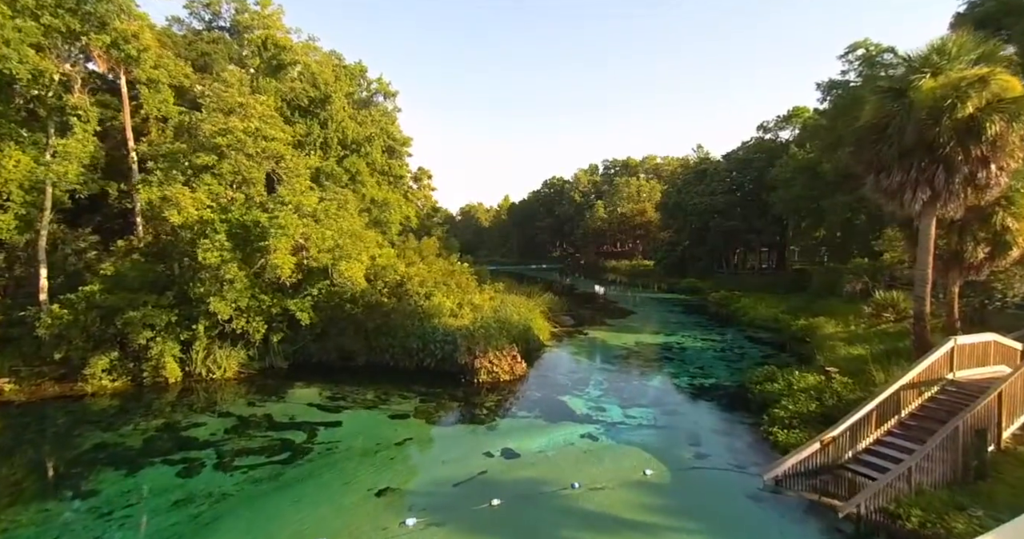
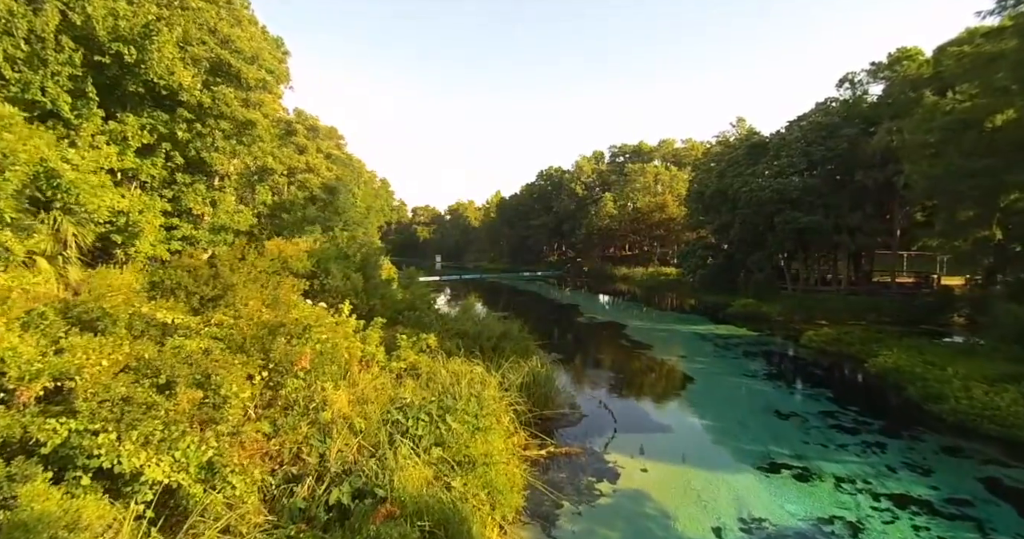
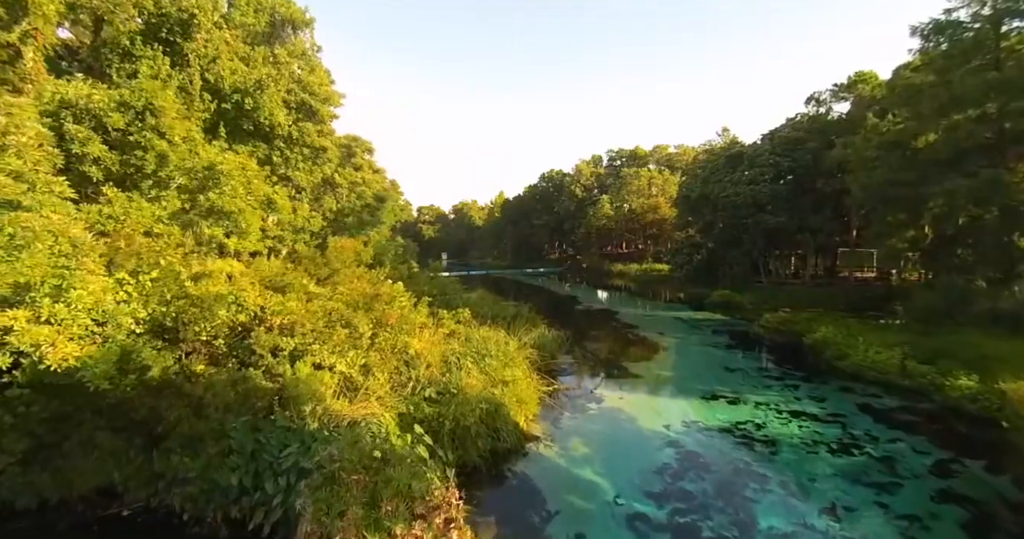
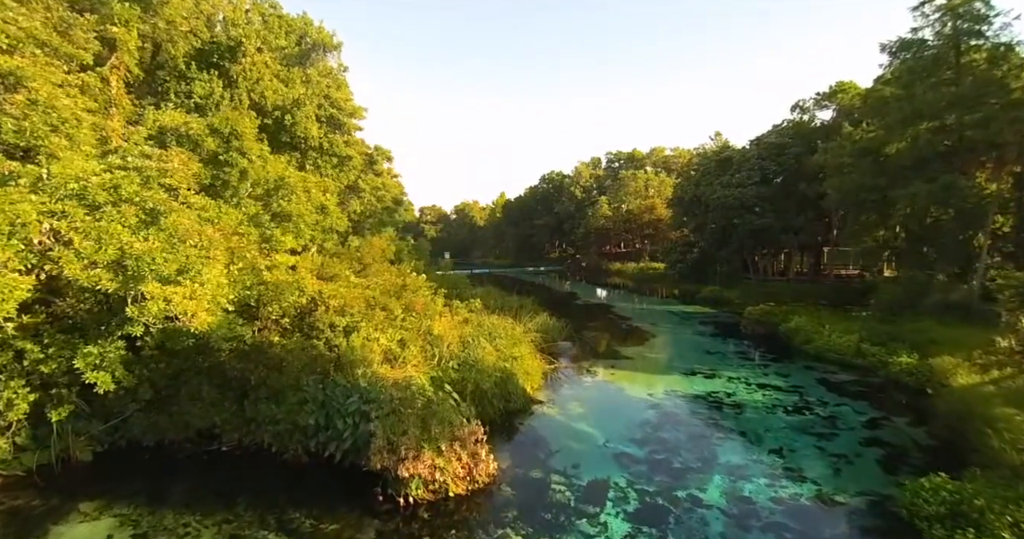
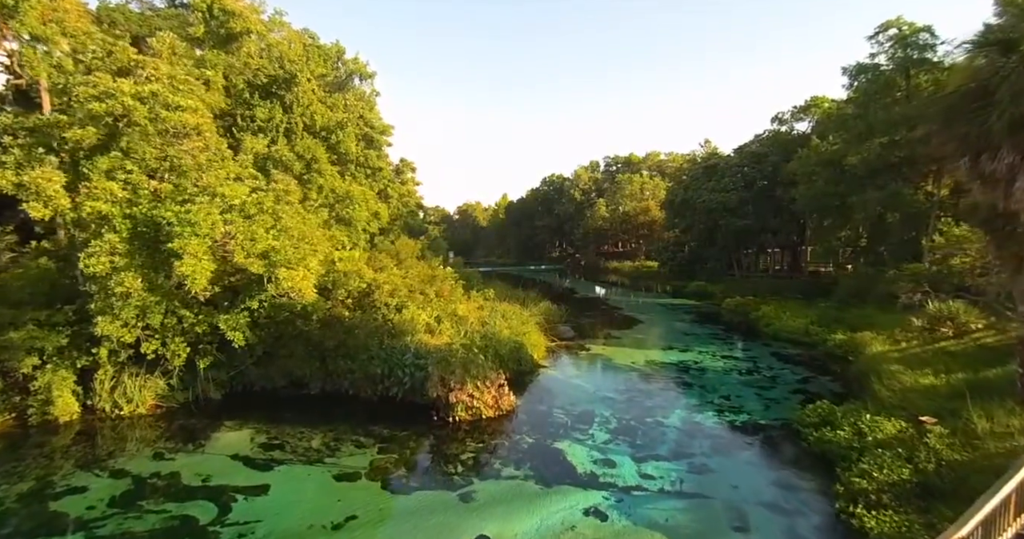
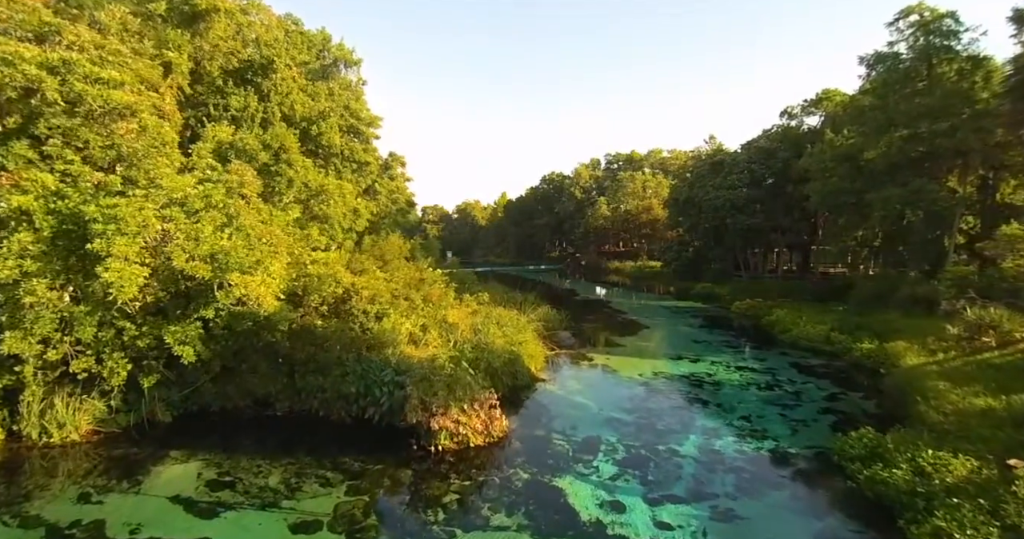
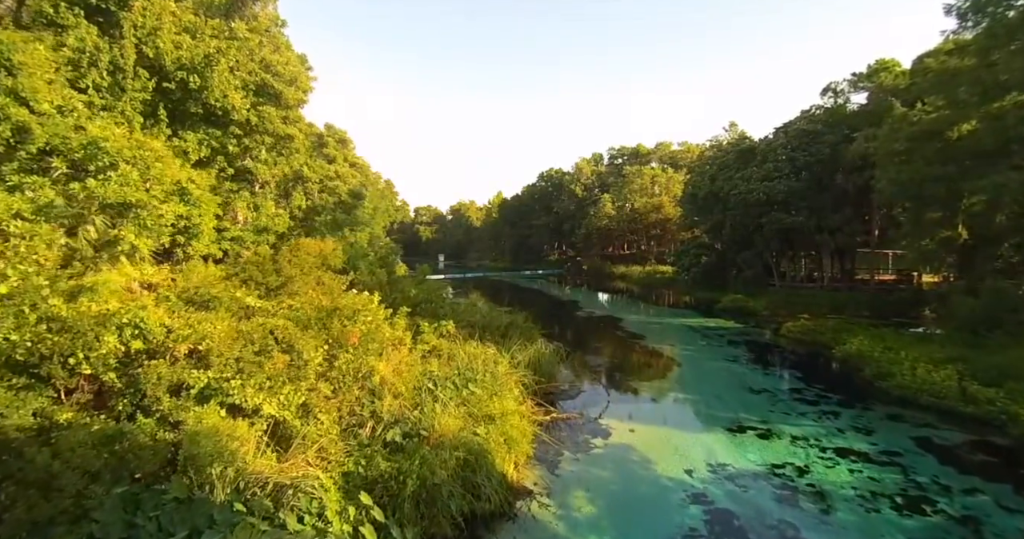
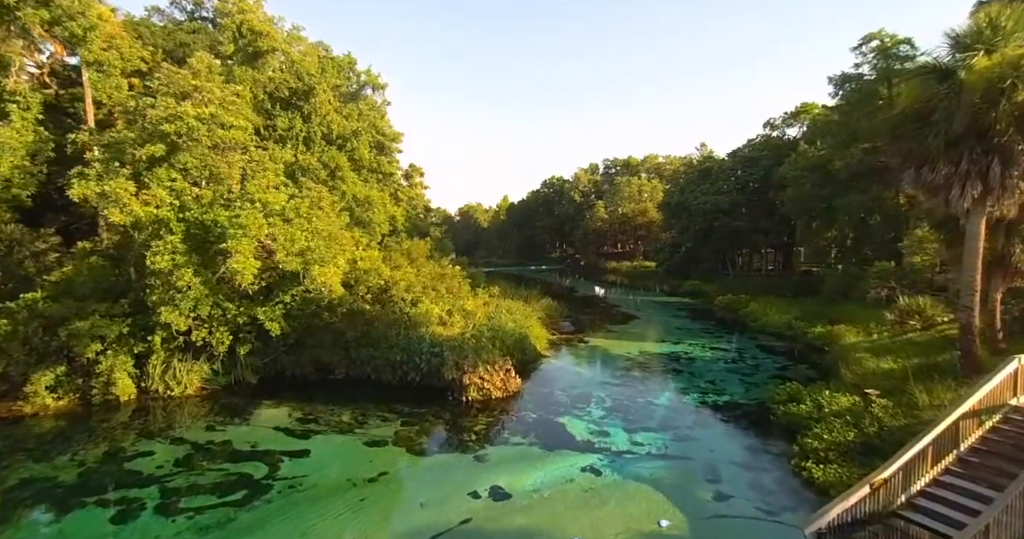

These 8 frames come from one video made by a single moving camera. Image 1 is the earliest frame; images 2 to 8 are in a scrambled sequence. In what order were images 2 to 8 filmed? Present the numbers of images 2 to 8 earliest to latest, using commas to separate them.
8, 5, 6, 4, 3, 7, 2
